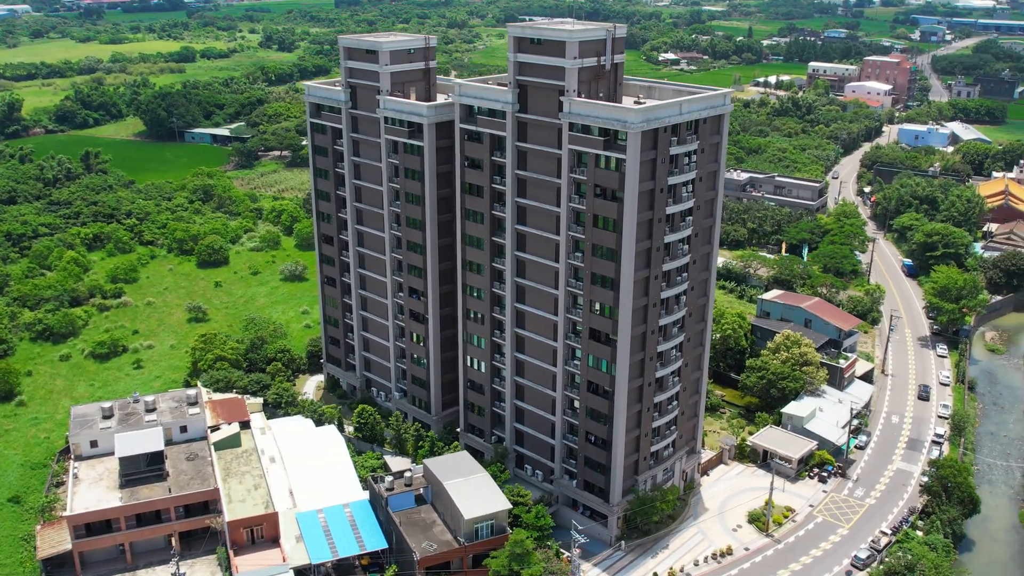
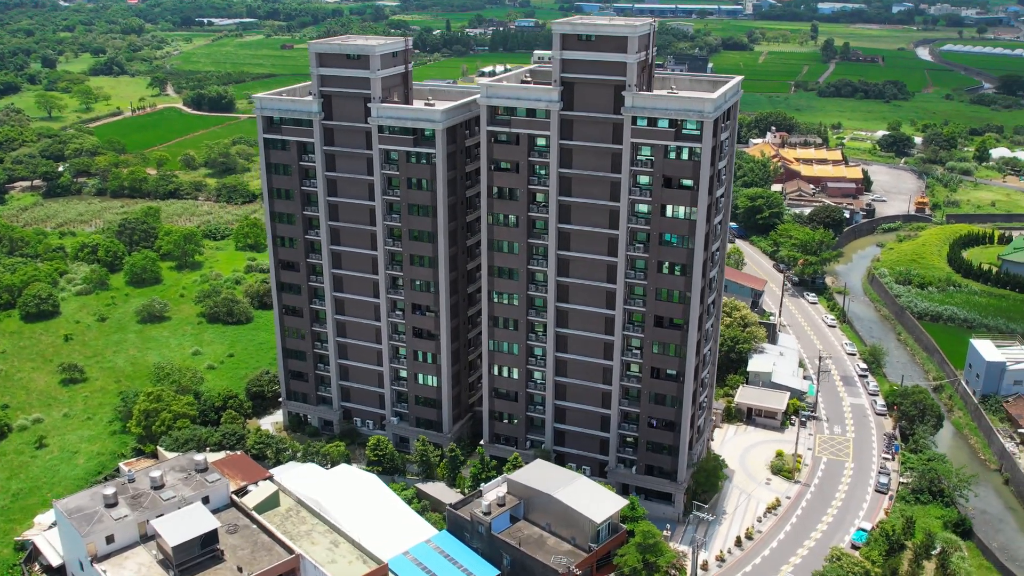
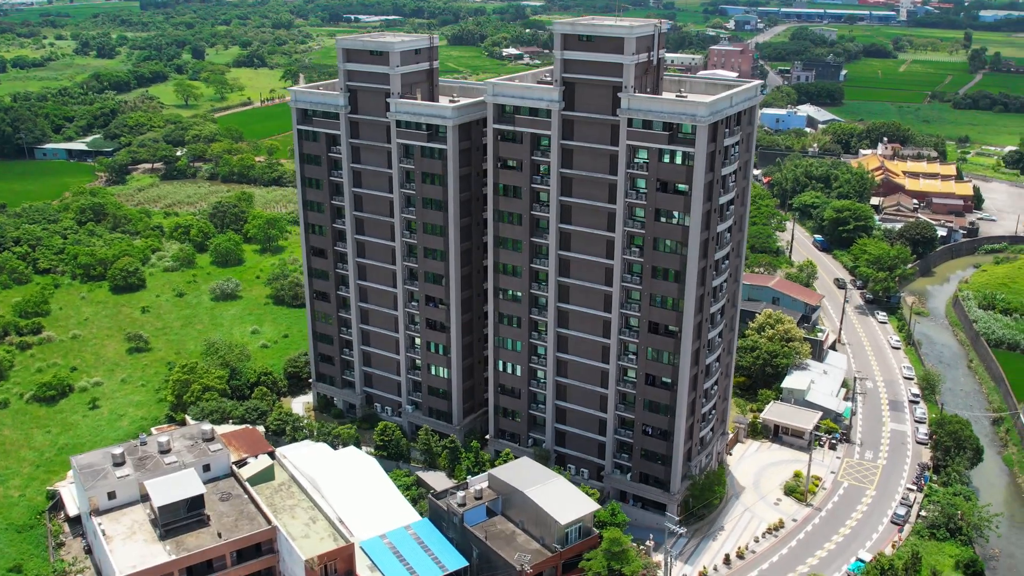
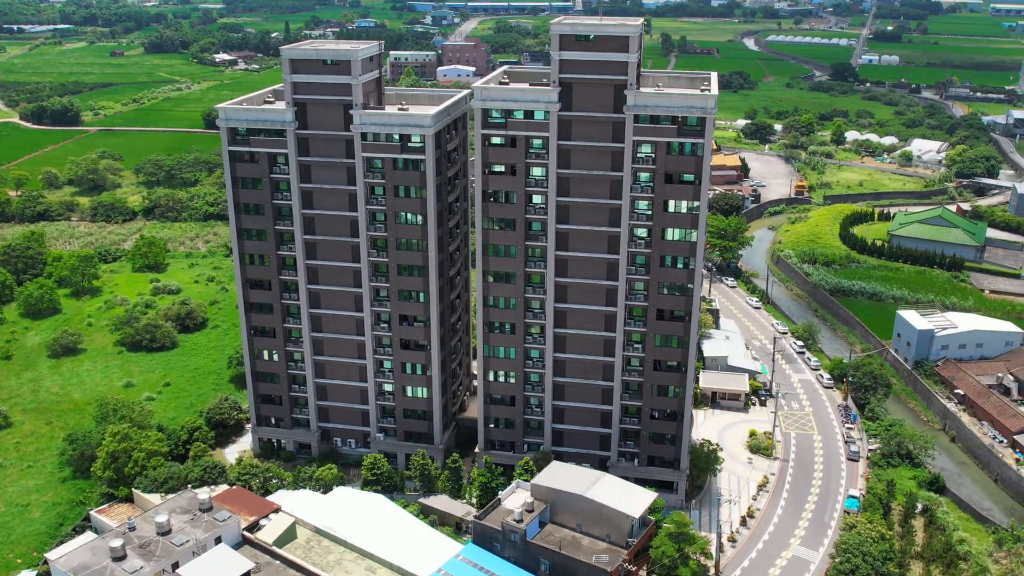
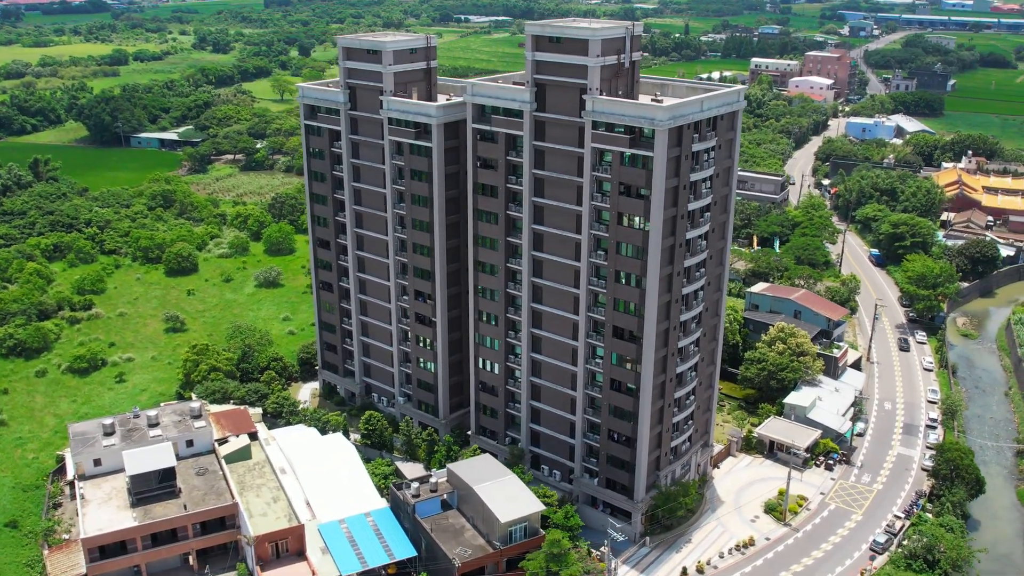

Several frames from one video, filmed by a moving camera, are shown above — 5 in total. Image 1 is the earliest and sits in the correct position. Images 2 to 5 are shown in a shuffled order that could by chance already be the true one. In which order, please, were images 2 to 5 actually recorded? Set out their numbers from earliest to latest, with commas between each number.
5, 3, 2, 4
